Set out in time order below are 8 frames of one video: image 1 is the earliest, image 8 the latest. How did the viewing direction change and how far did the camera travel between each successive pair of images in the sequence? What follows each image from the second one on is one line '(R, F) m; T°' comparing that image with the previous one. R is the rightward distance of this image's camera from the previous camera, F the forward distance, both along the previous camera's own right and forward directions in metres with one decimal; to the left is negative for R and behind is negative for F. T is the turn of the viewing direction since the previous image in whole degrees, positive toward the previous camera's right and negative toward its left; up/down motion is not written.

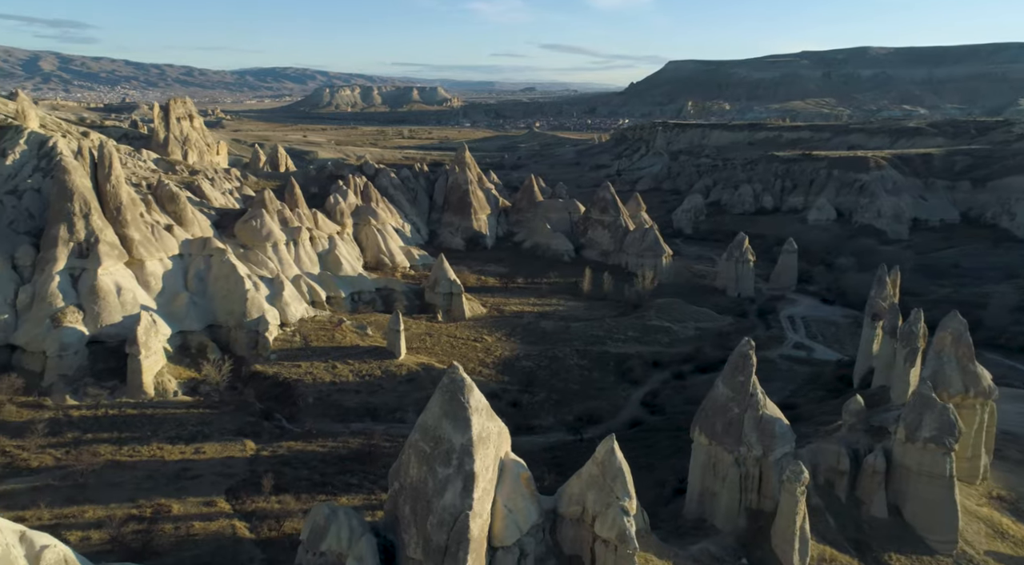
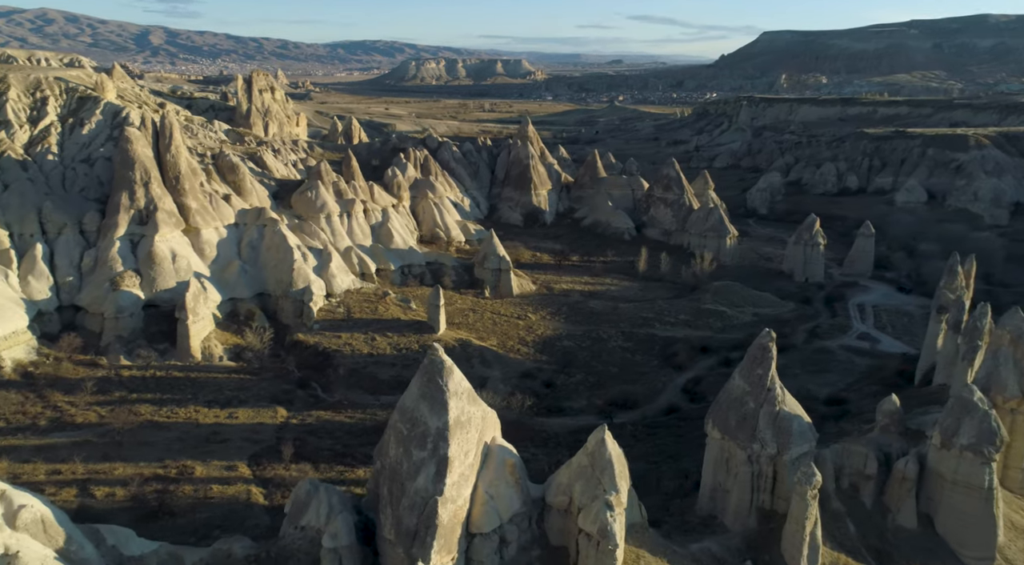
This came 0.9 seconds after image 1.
(+1.4, +0.4) m; -6°
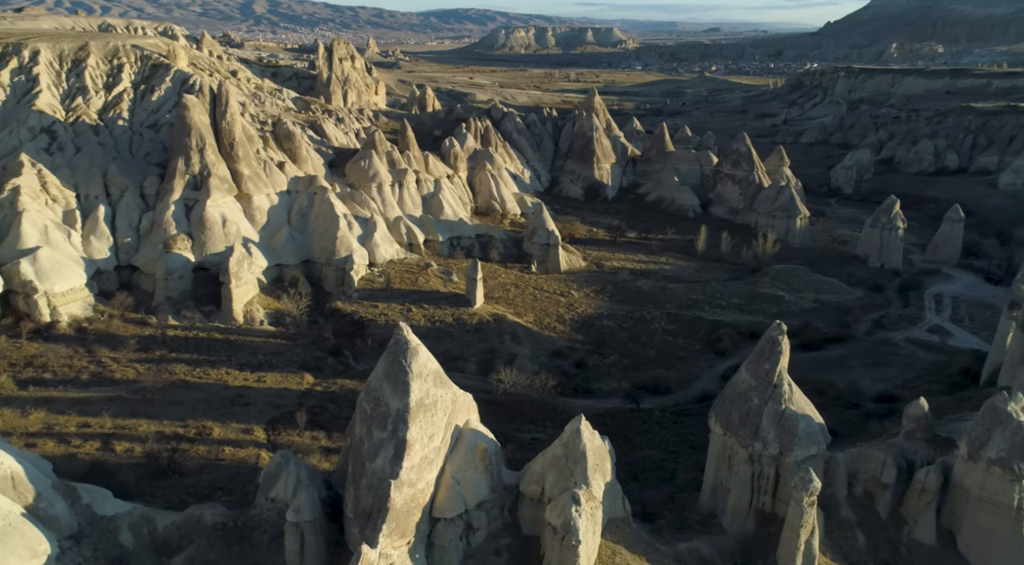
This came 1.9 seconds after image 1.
(+1.6, +0.5) m; -6°
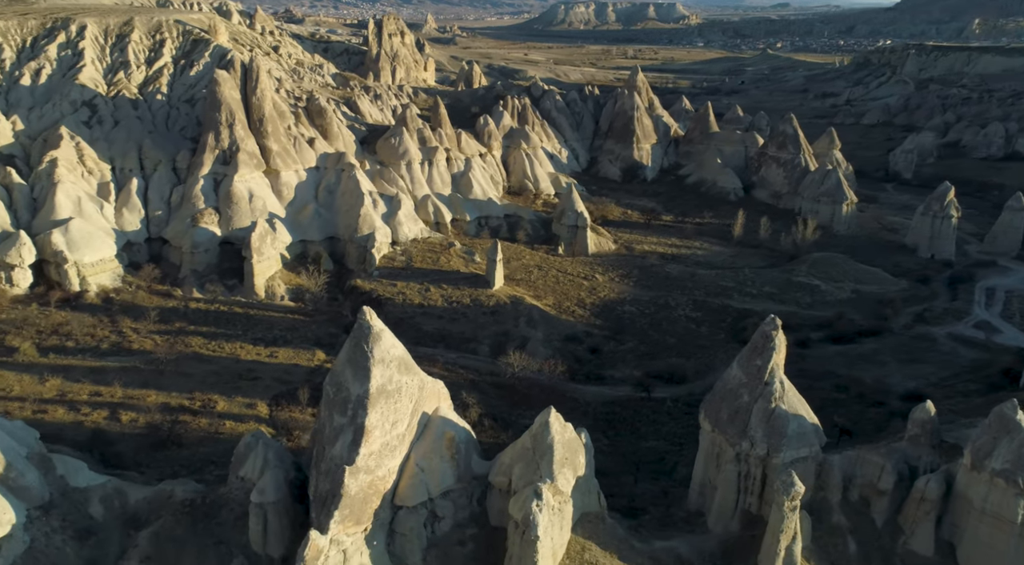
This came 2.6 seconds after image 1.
(+1.2, +0.4) m; -4°
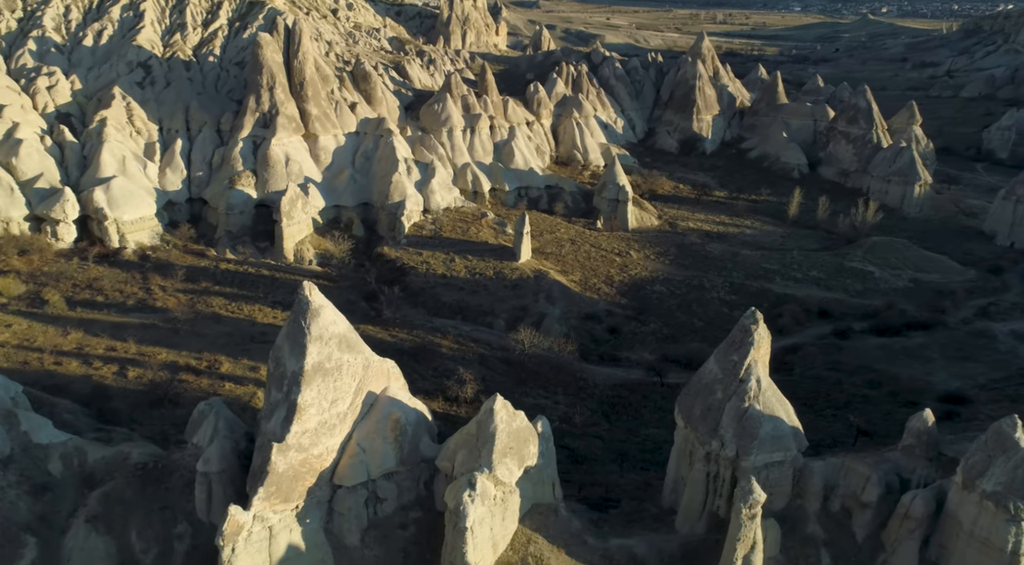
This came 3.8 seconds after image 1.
(+1.9, +0.6) m; -6°
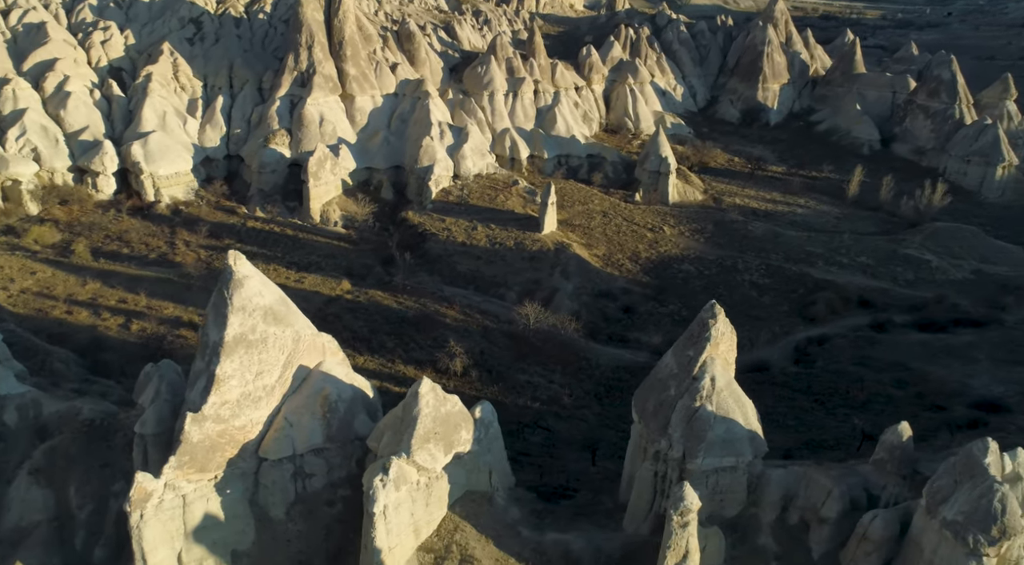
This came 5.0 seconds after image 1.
(+2.0, +0.7) m; -6°
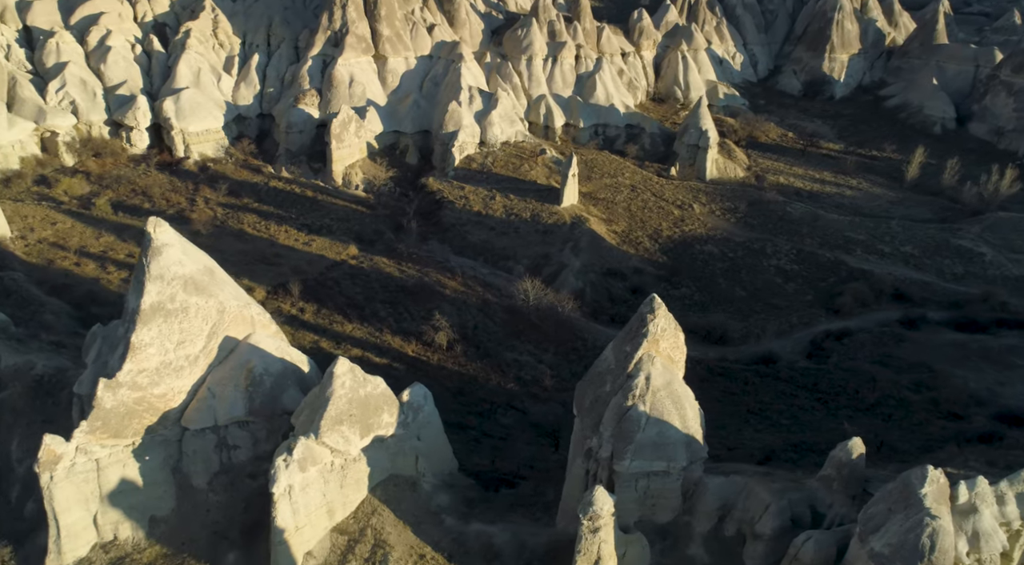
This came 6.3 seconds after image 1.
(+2.0, +0.7) m; -6°
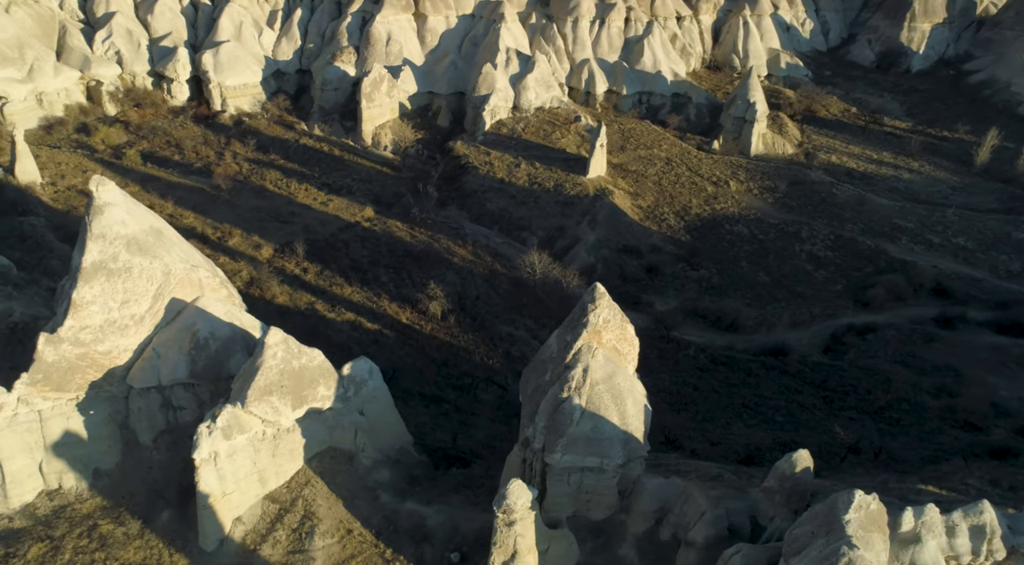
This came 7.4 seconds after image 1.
(+1.8, +0.6) m; -6°
